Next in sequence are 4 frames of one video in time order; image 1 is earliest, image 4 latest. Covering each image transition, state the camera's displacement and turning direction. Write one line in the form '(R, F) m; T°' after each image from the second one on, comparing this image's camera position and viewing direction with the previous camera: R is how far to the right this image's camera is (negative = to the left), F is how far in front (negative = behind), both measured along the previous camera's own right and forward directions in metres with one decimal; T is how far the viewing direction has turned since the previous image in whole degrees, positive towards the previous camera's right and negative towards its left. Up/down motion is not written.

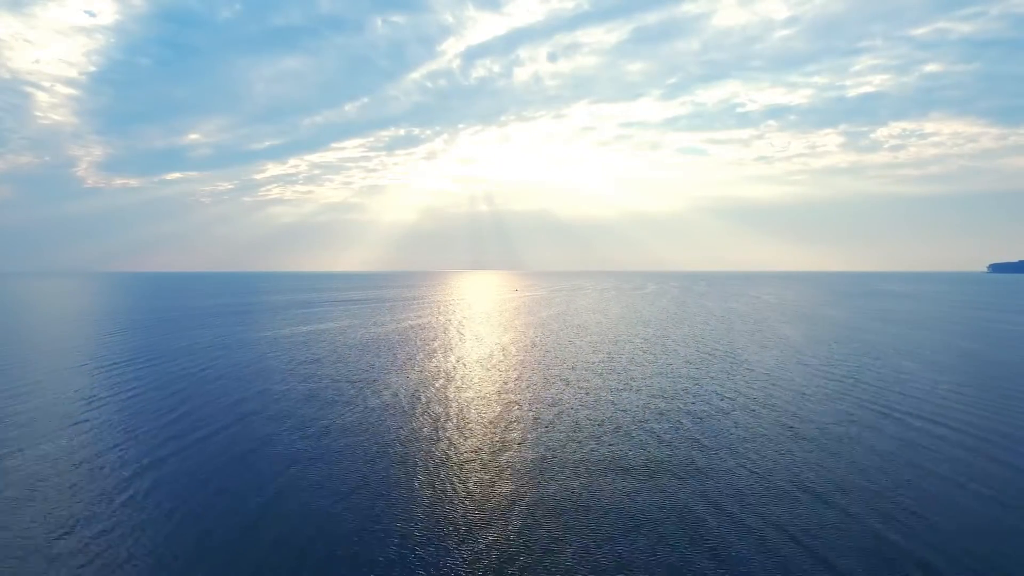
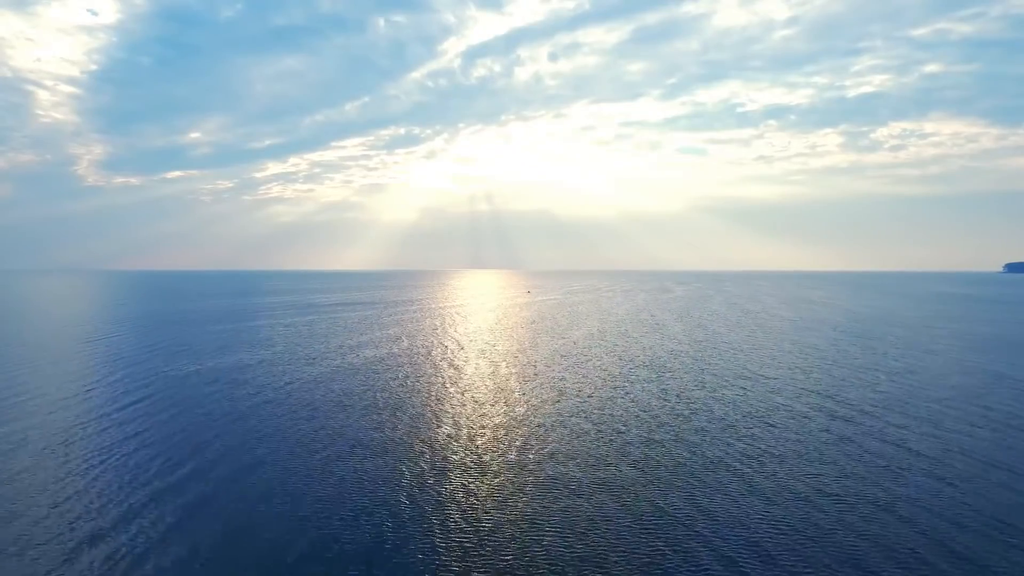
(0.0, -1.3) m; 0°
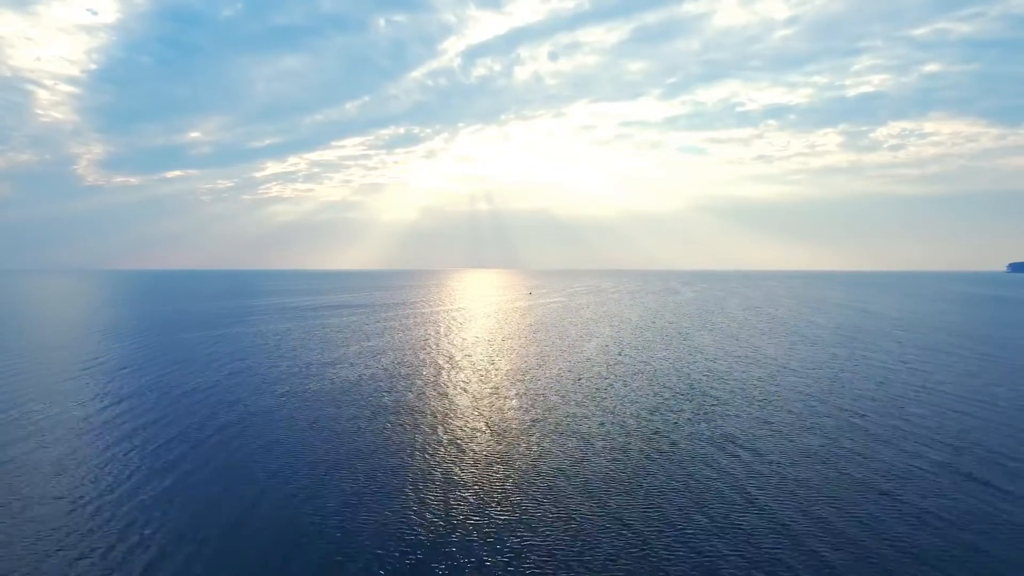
(-0.8, +2.3) m; 0°
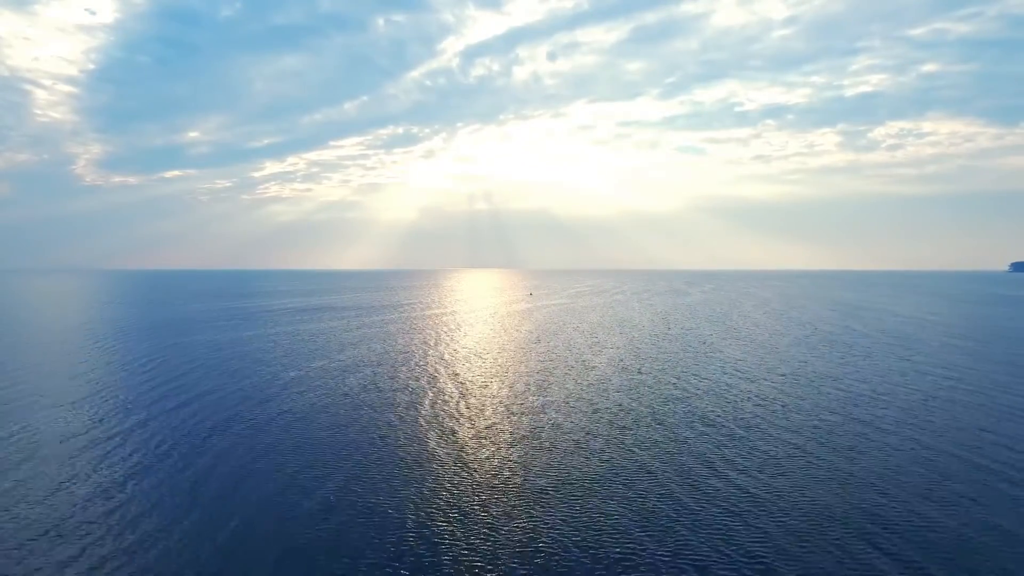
(-0.2, +5.1) m; 0°
